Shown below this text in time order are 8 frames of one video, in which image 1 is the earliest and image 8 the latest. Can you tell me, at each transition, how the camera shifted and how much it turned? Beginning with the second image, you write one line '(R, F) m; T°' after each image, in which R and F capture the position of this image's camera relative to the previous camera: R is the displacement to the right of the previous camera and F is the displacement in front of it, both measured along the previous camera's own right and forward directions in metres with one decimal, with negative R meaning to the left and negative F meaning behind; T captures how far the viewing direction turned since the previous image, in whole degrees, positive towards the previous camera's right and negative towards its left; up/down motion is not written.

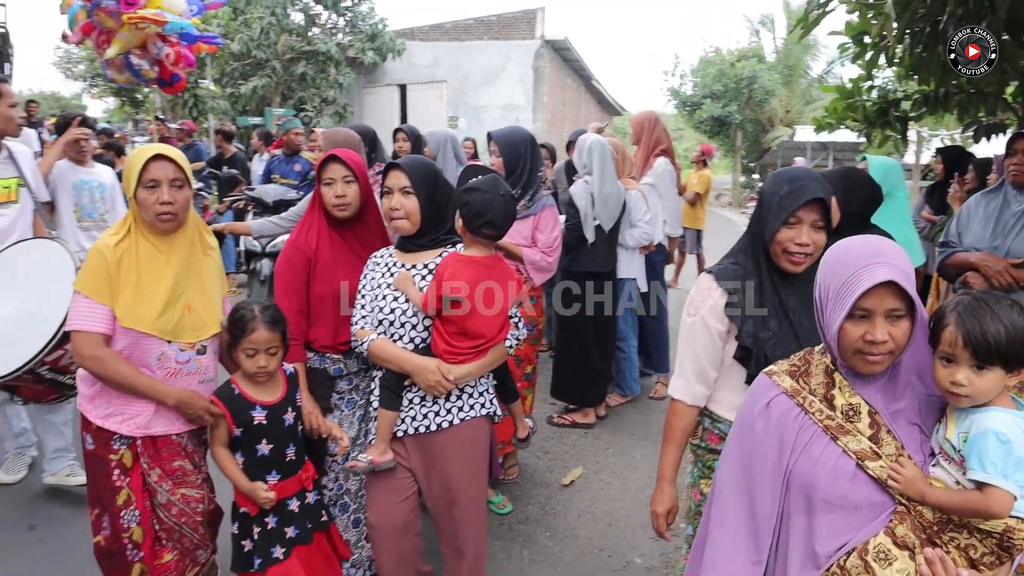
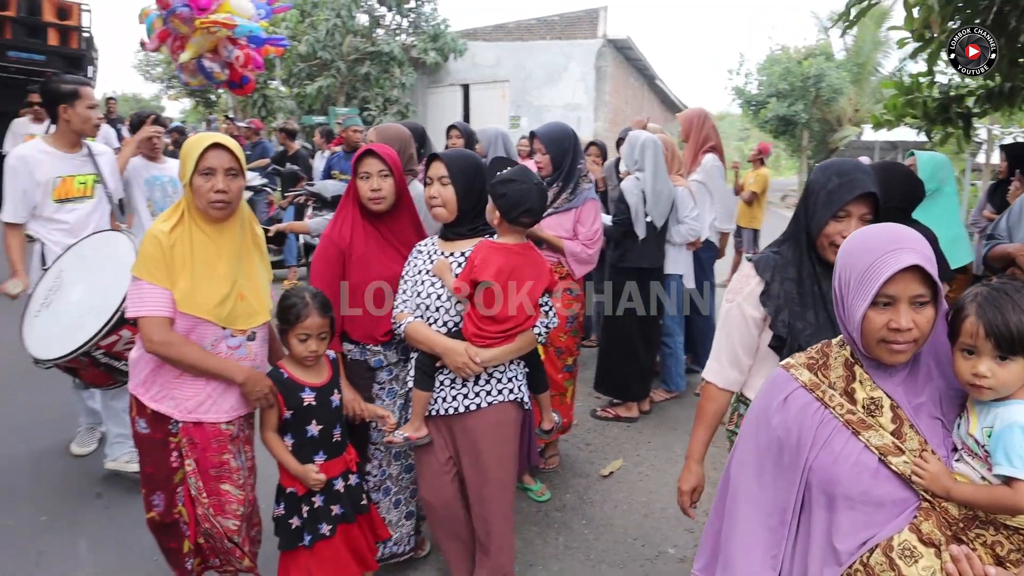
(+0.1, -0.1) m; -4°
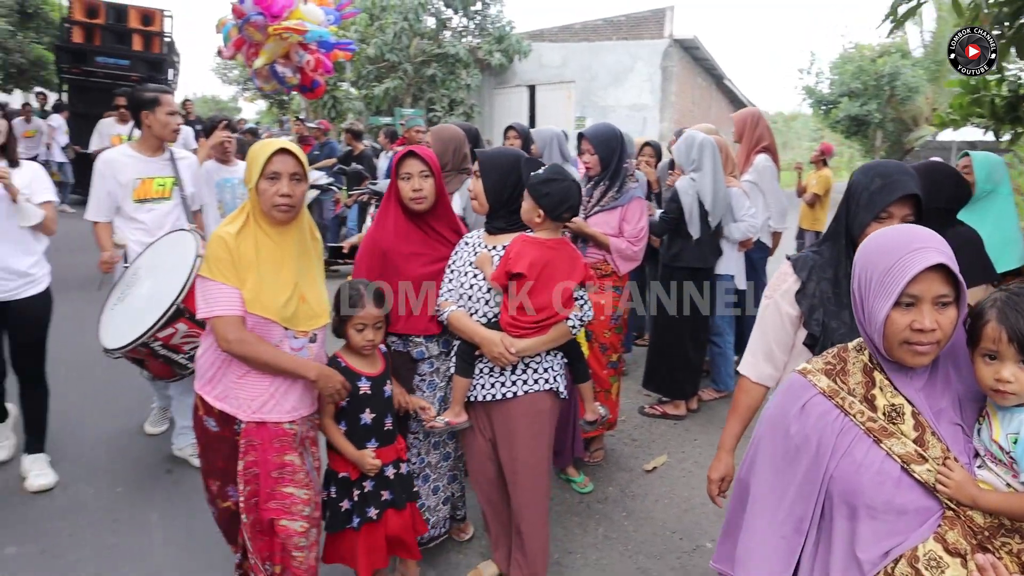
(+0.1, -0.1) m; -5°
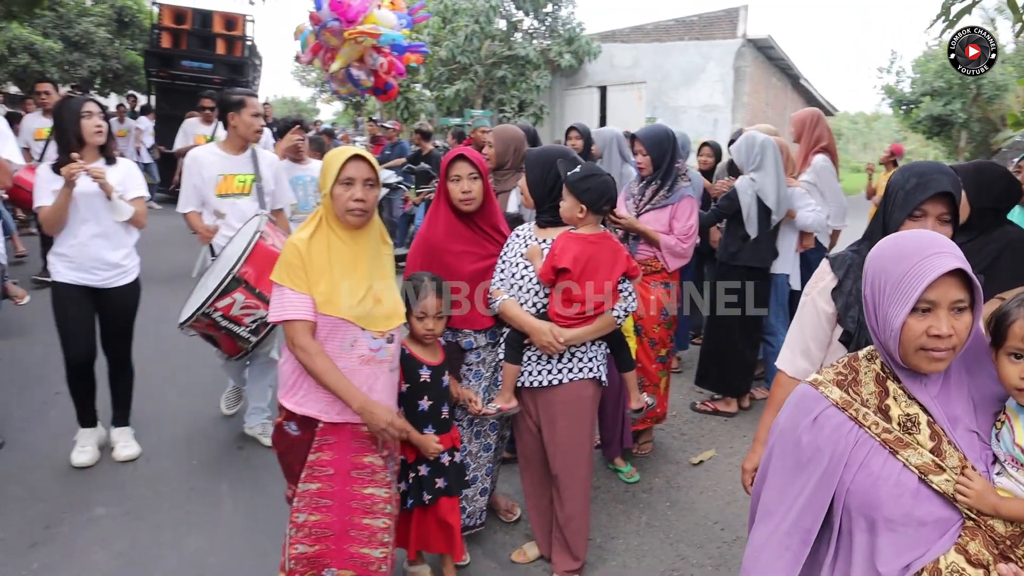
(+0.1, -0.1) m; -5°
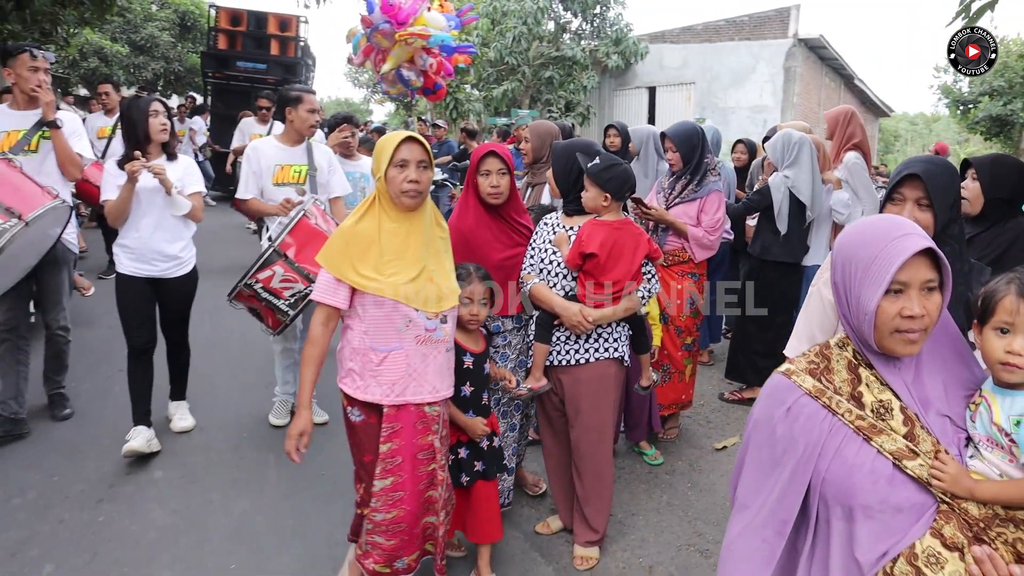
(+0.1, -0.2) m; -4°
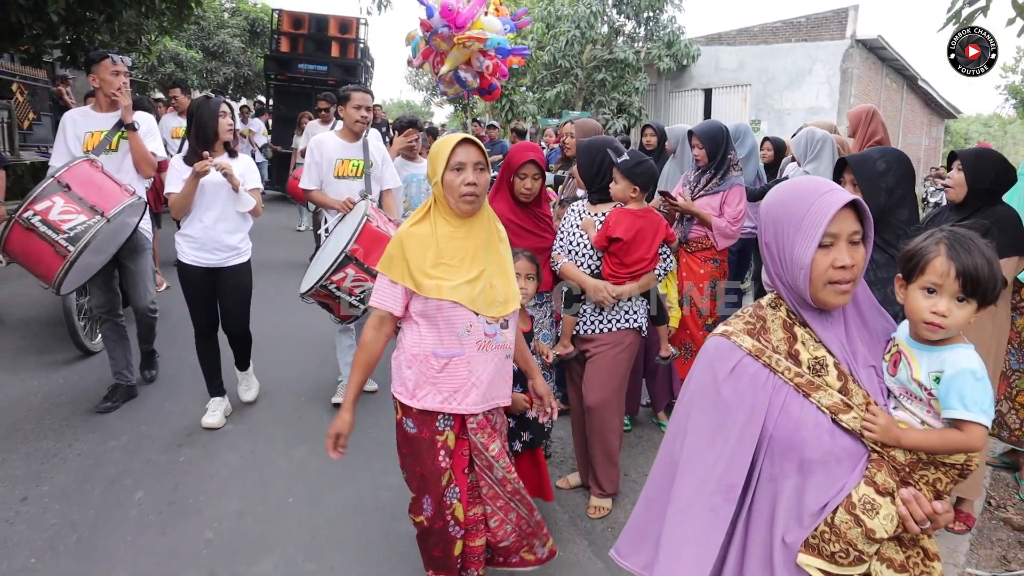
(+0.1, -0.4) m; -4°
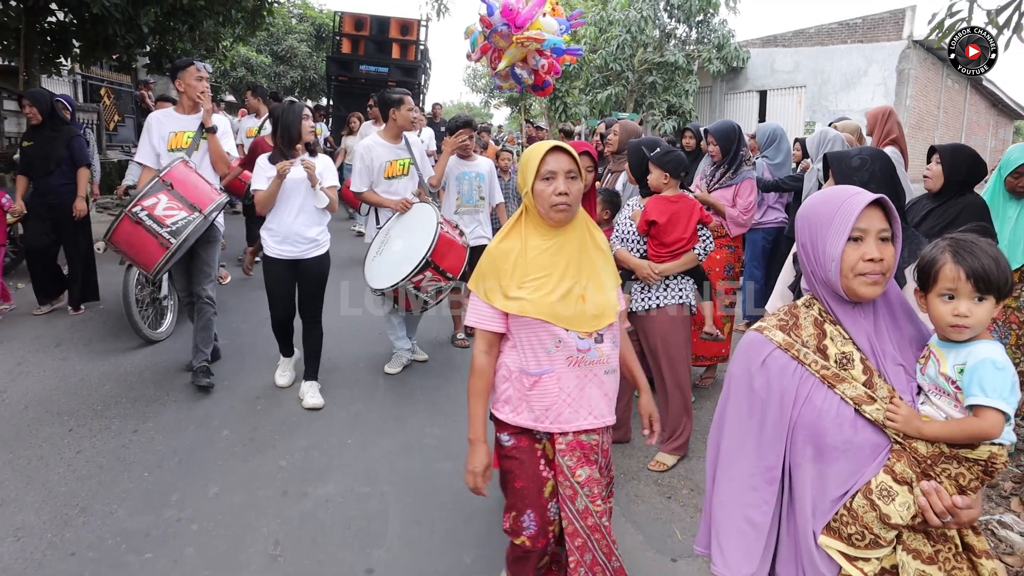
(+0.1, -0.5) m; -4°
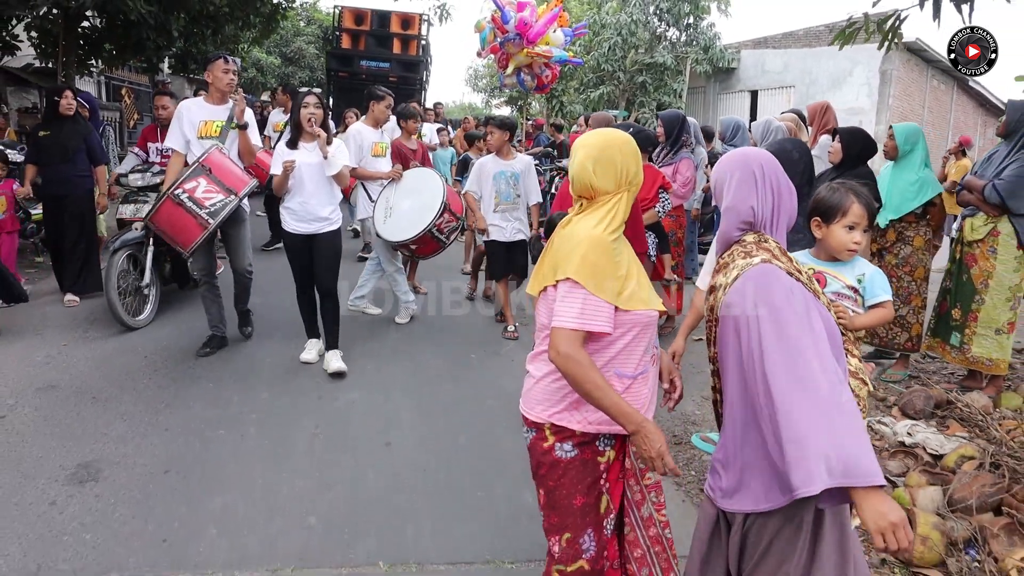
(+0.1, -0.9) m; 0°
